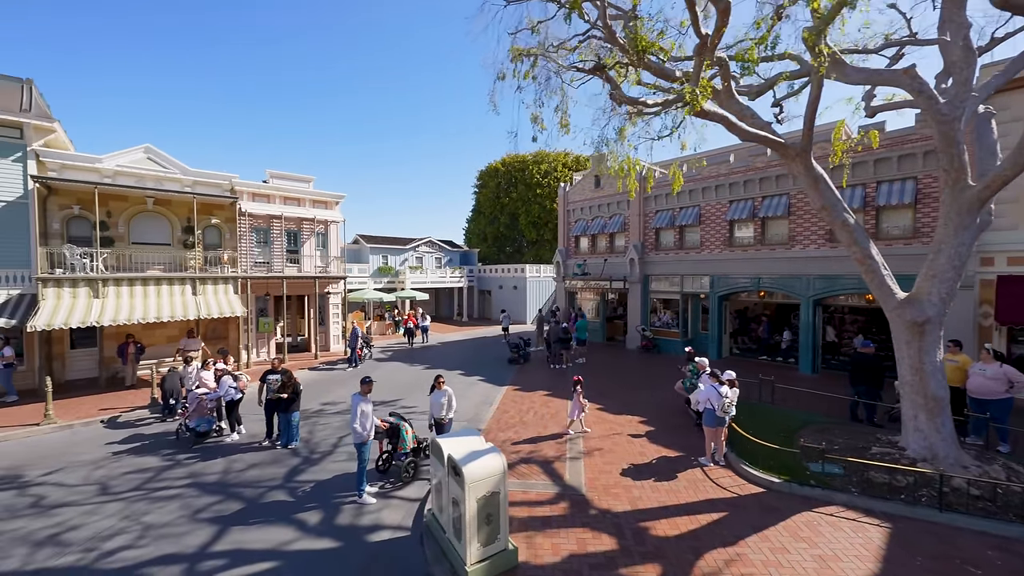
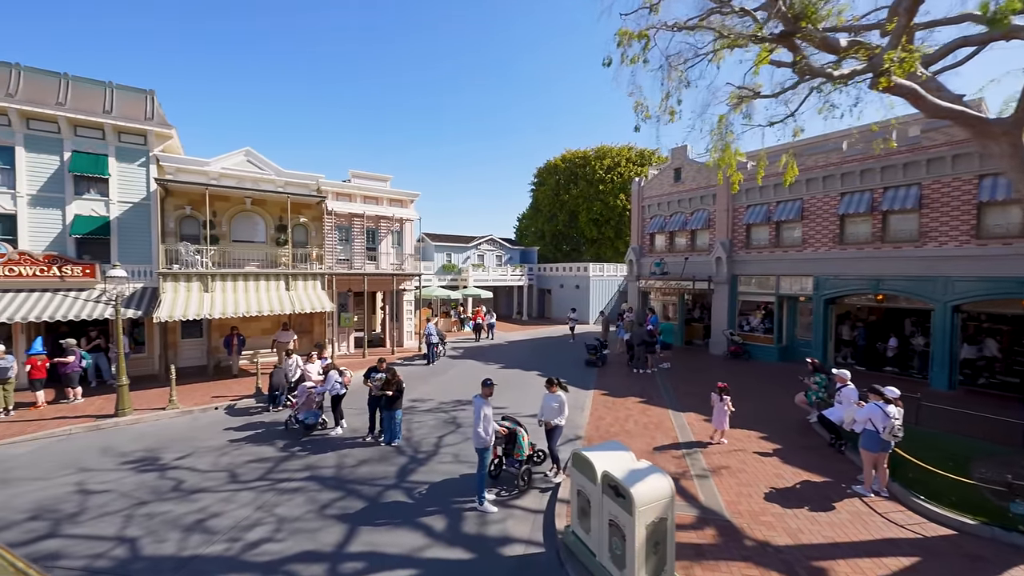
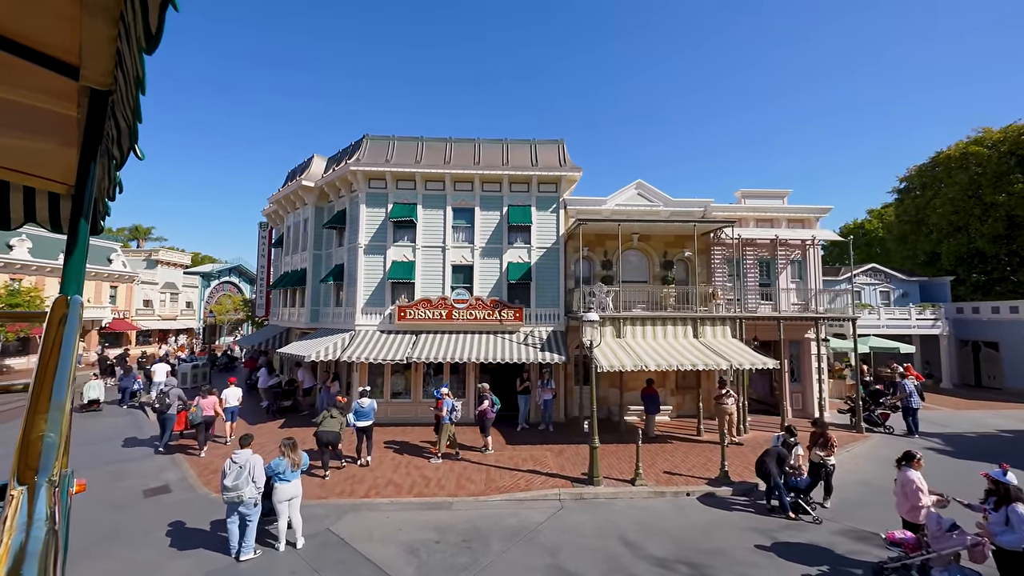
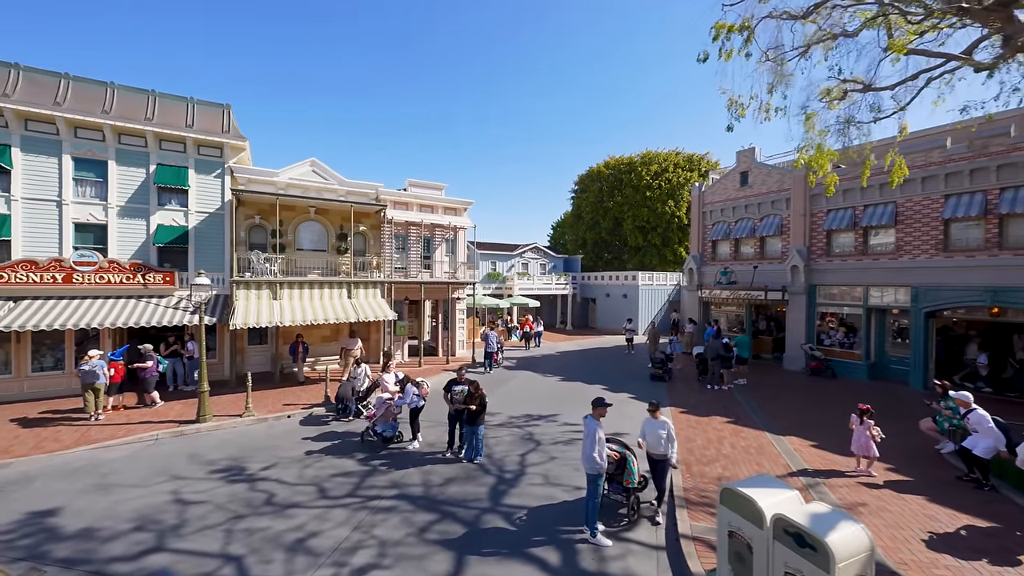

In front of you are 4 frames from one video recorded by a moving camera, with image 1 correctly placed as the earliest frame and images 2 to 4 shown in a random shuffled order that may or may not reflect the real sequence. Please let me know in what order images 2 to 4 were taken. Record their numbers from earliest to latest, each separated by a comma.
2, 4, 3
